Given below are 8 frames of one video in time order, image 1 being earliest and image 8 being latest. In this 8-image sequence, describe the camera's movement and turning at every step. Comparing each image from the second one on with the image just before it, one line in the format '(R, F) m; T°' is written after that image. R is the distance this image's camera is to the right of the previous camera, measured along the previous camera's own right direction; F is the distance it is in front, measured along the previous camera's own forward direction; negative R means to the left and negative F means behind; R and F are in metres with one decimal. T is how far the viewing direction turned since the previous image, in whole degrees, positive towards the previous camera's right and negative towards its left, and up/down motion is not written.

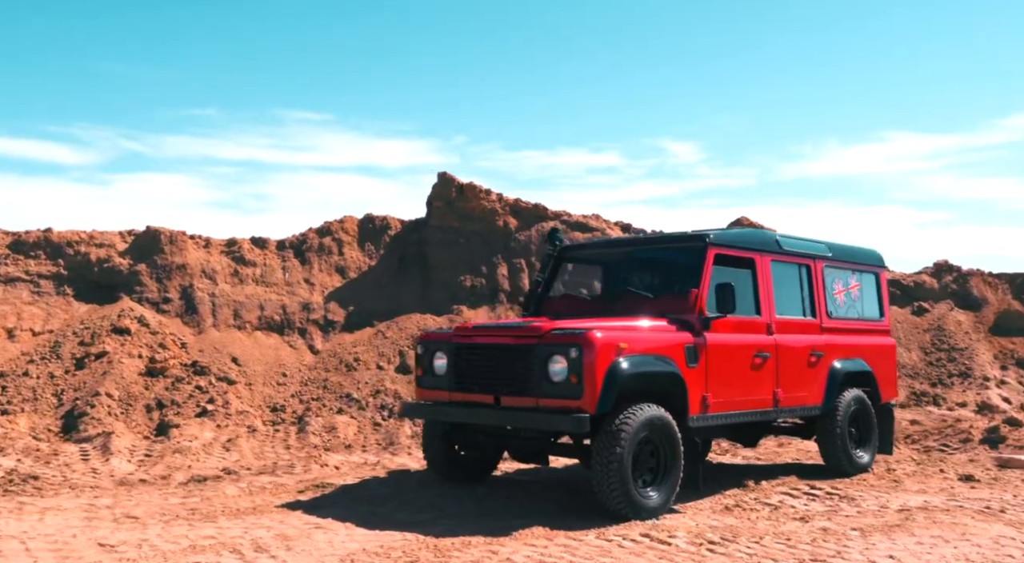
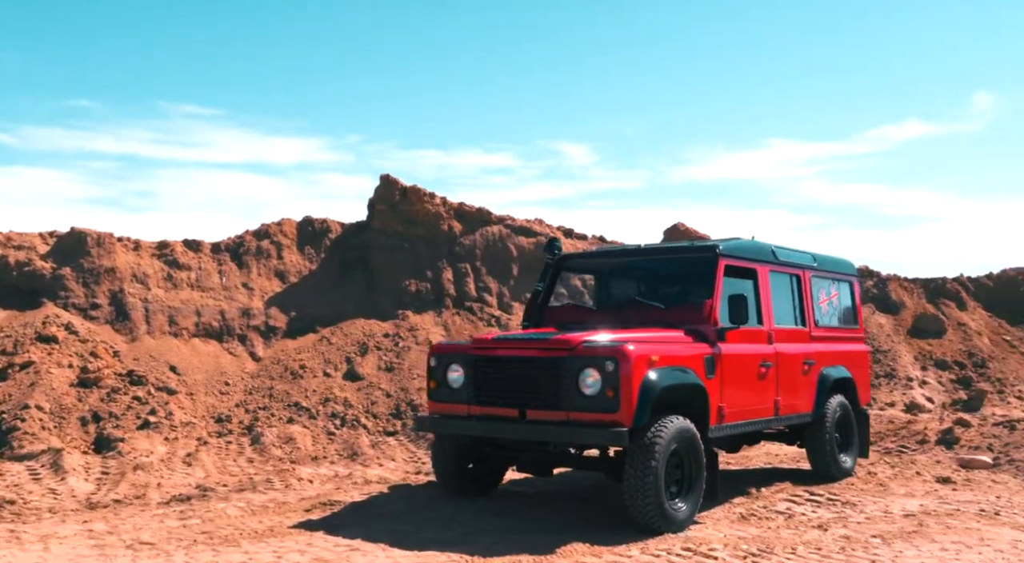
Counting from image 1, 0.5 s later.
(-1.1, +0.2) m; +7°
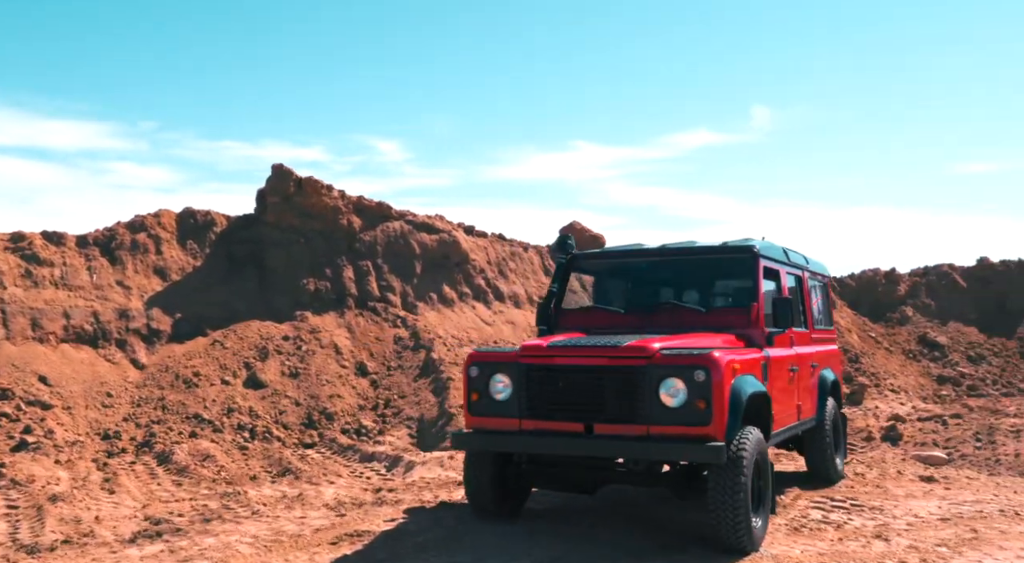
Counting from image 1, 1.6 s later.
(-1.9, +1.0) m; +12°
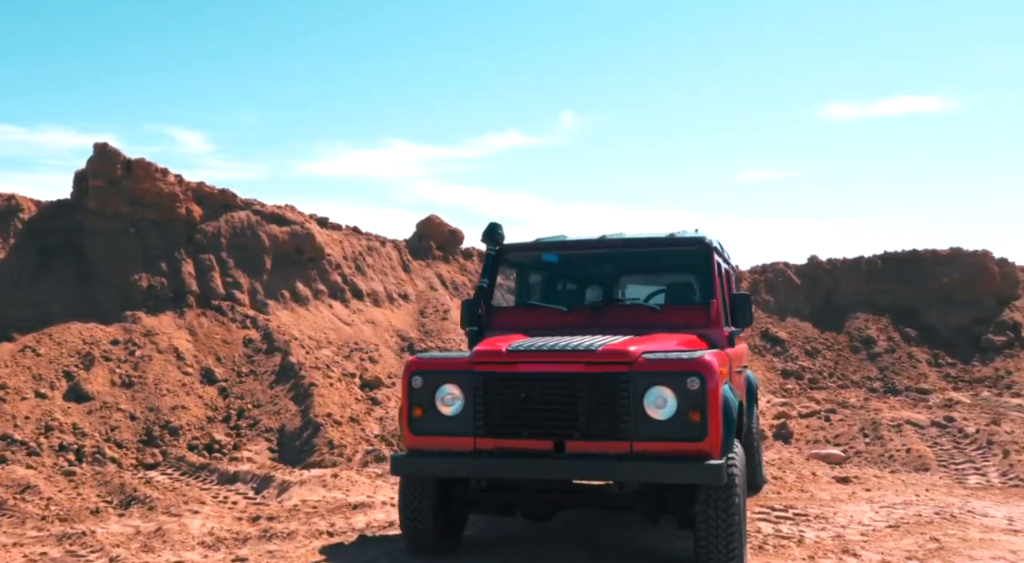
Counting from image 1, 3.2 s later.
(-1.0, +1.2) m; +12°
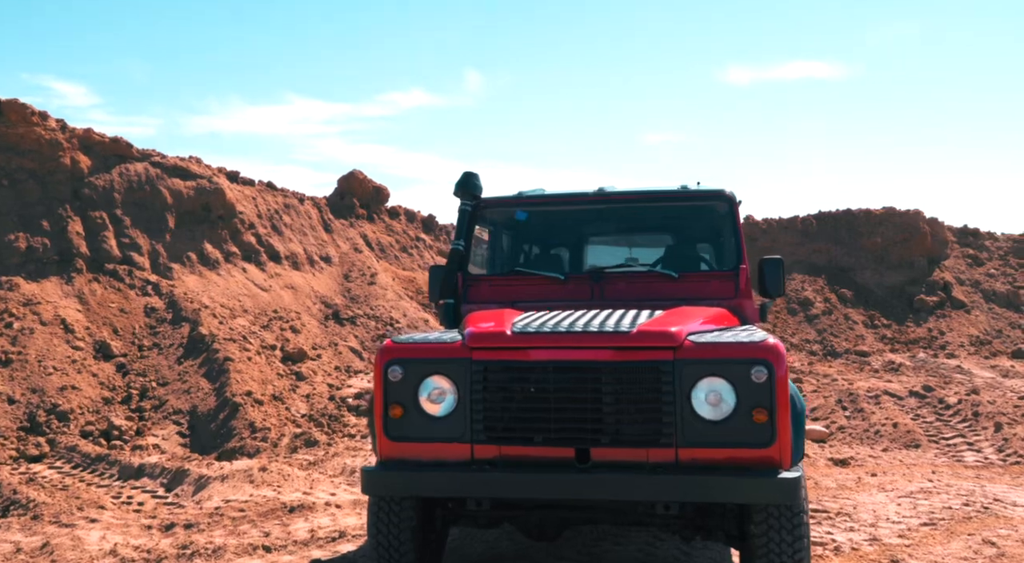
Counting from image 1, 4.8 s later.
(-0.5, +1.4) m; +6°
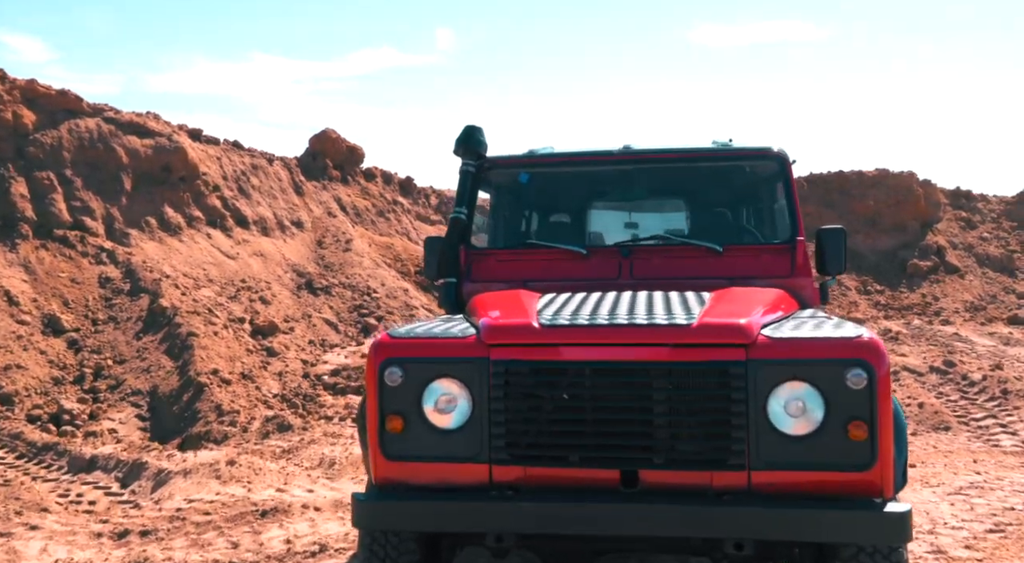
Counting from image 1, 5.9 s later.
(-0.2, +1.0) m; +2°
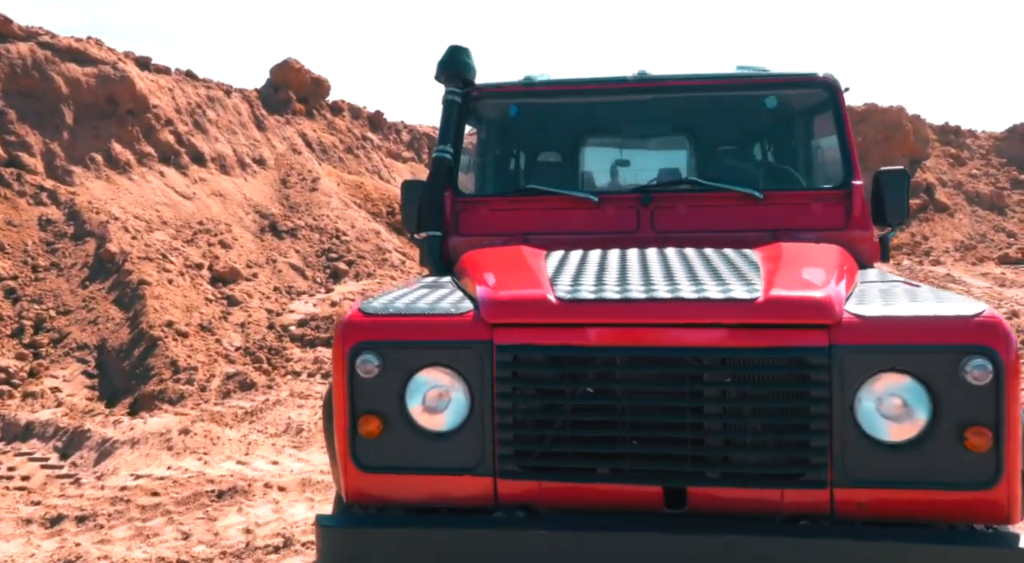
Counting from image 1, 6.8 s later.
(-0.1, +0.9) m; +2°
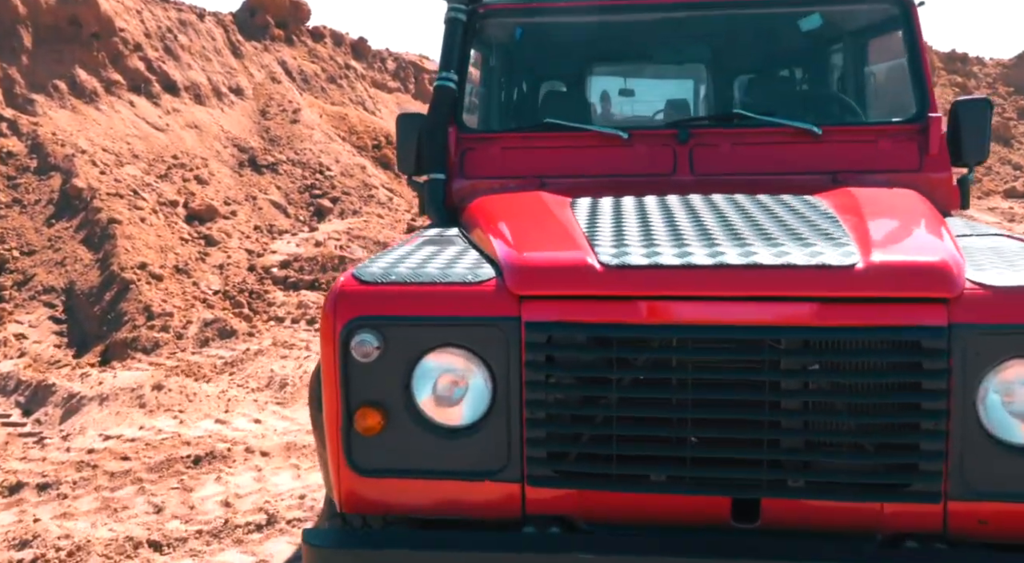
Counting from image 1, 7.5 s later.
(-0.1, +0.6) m; +1°
